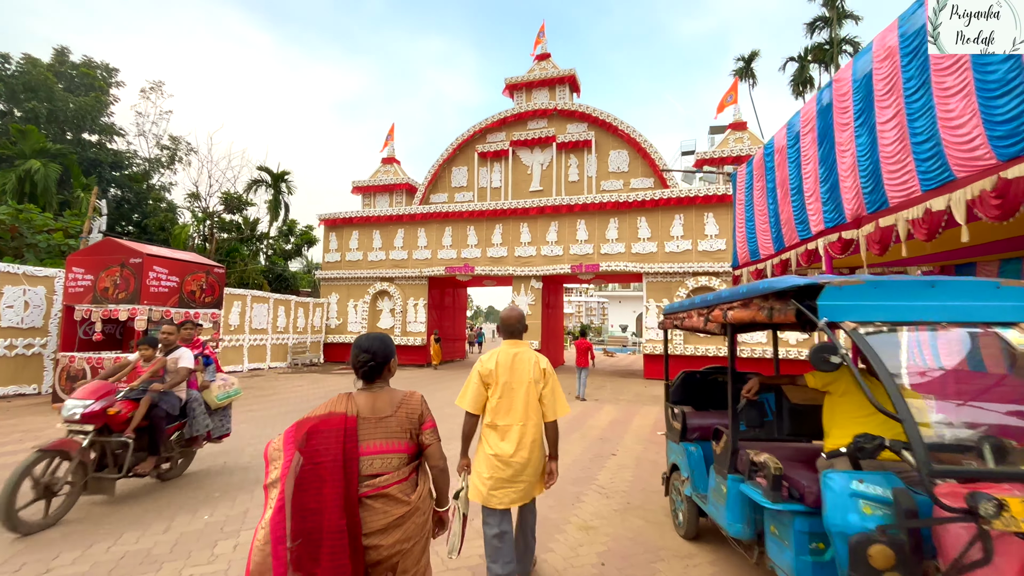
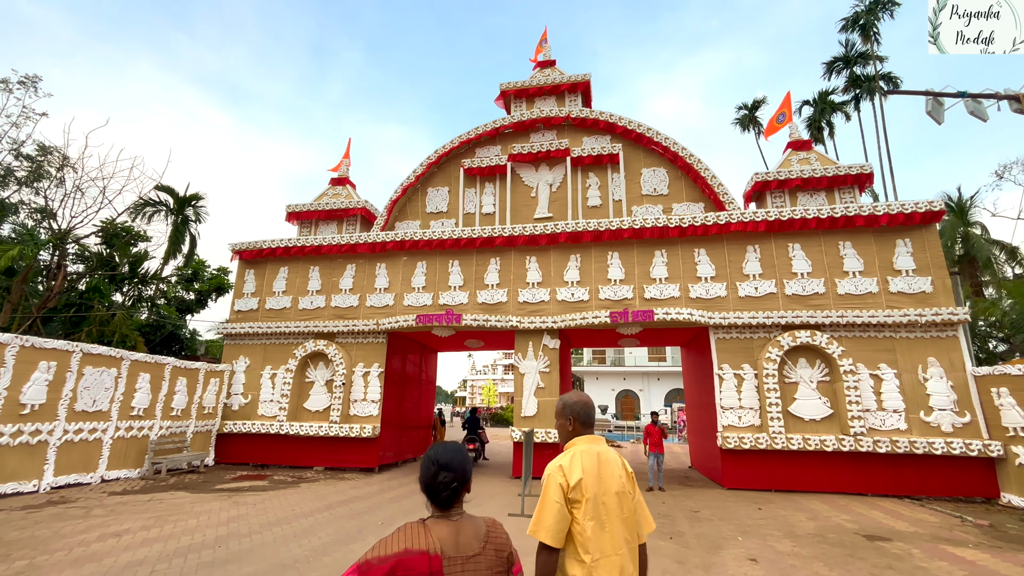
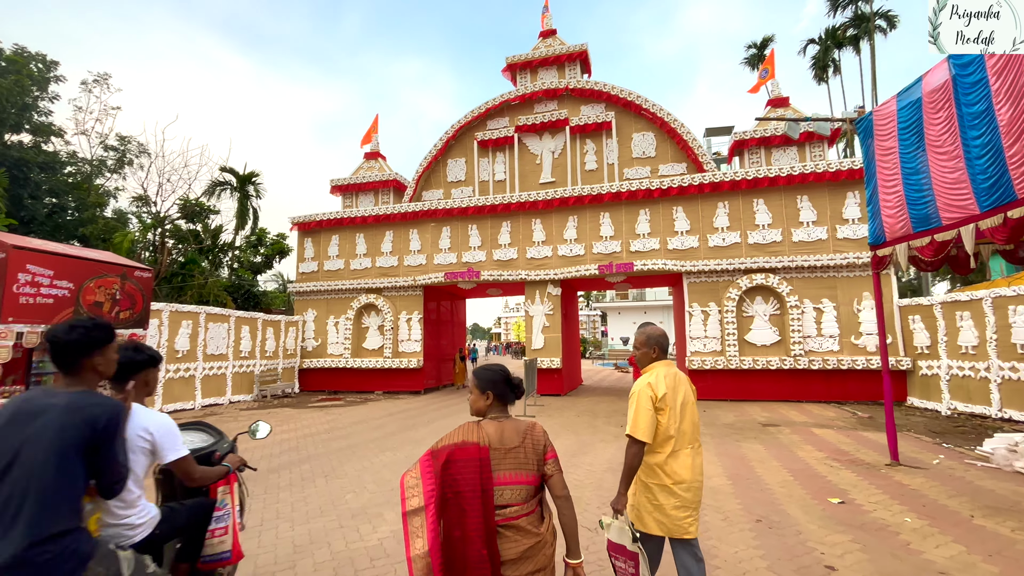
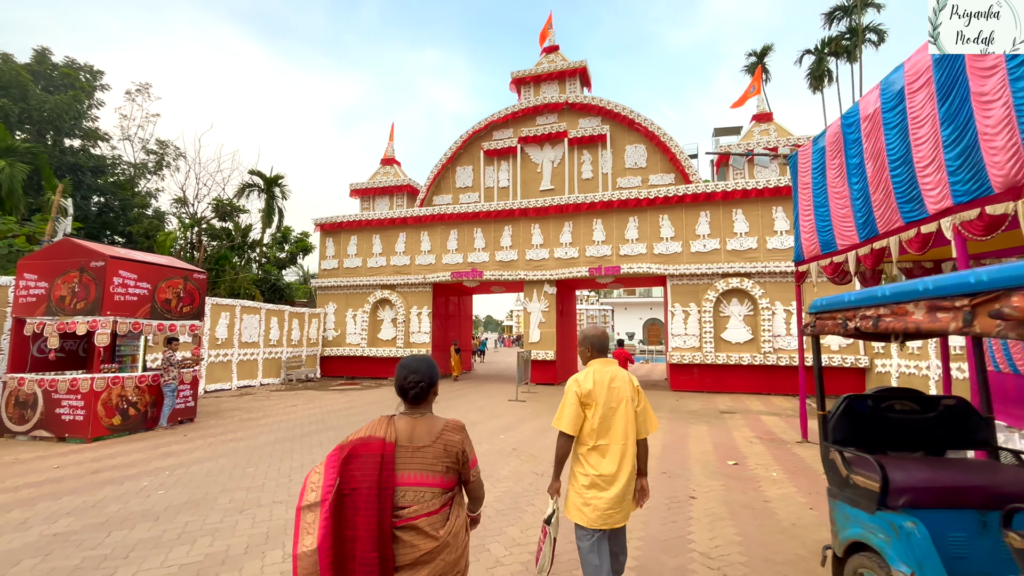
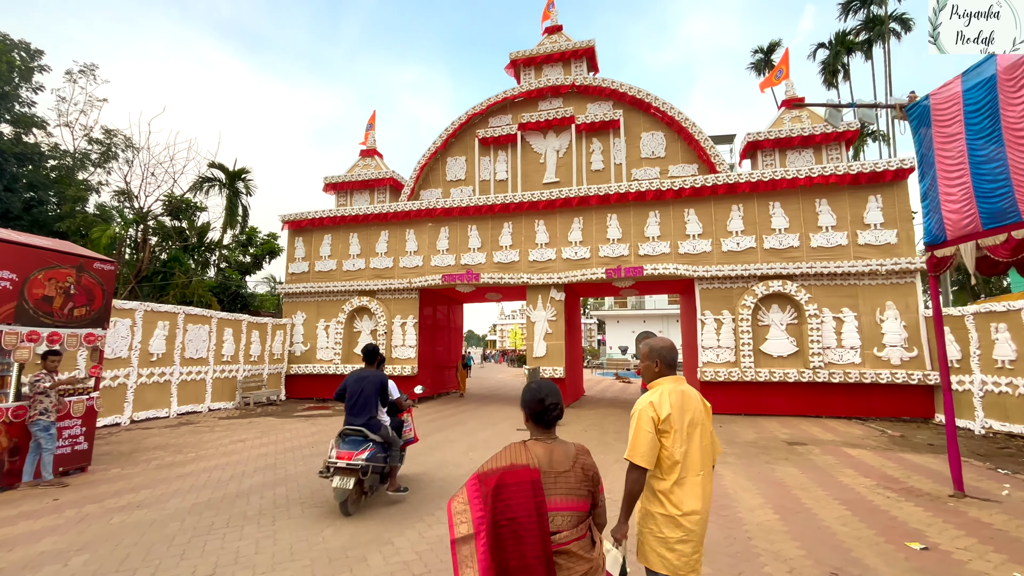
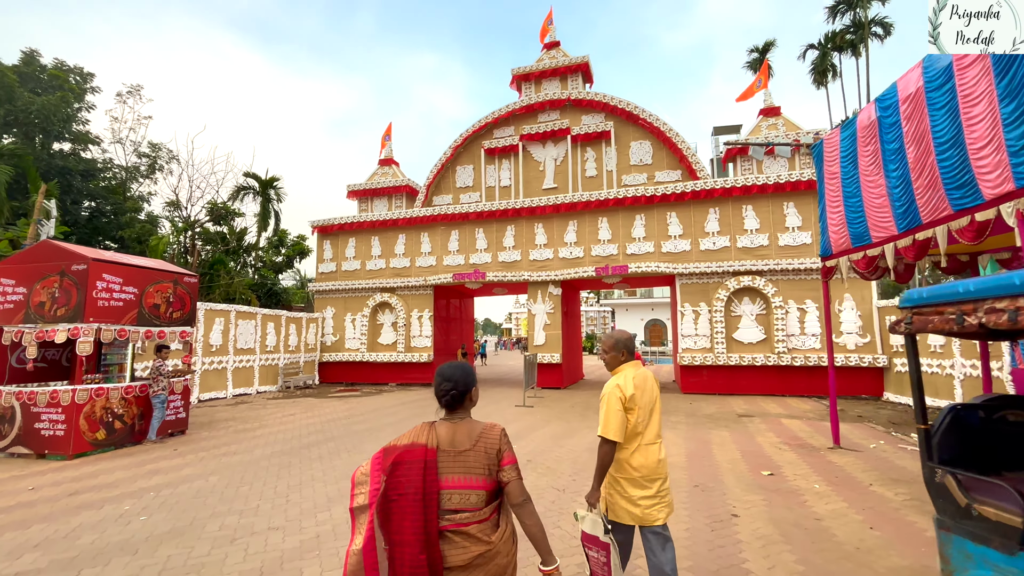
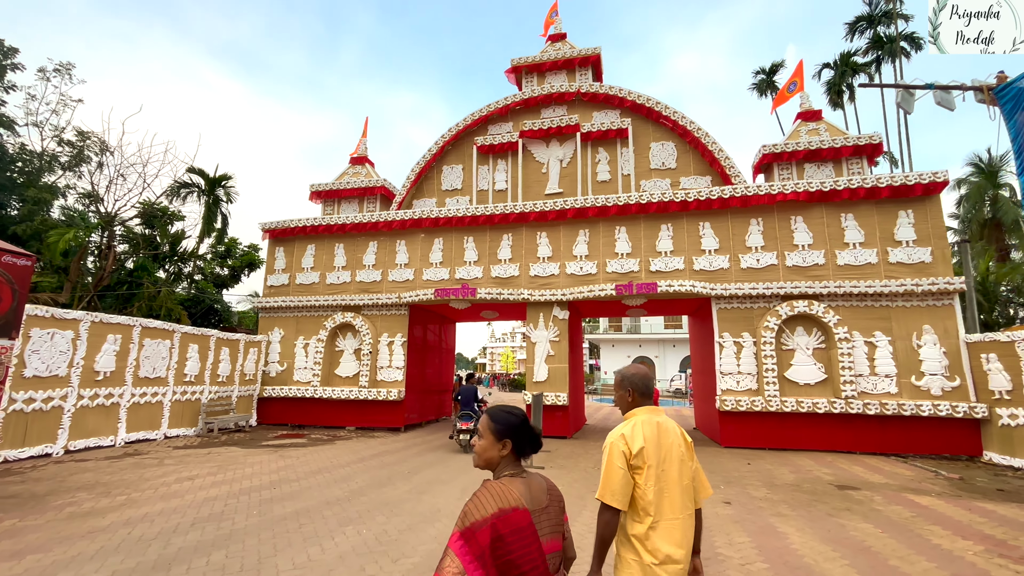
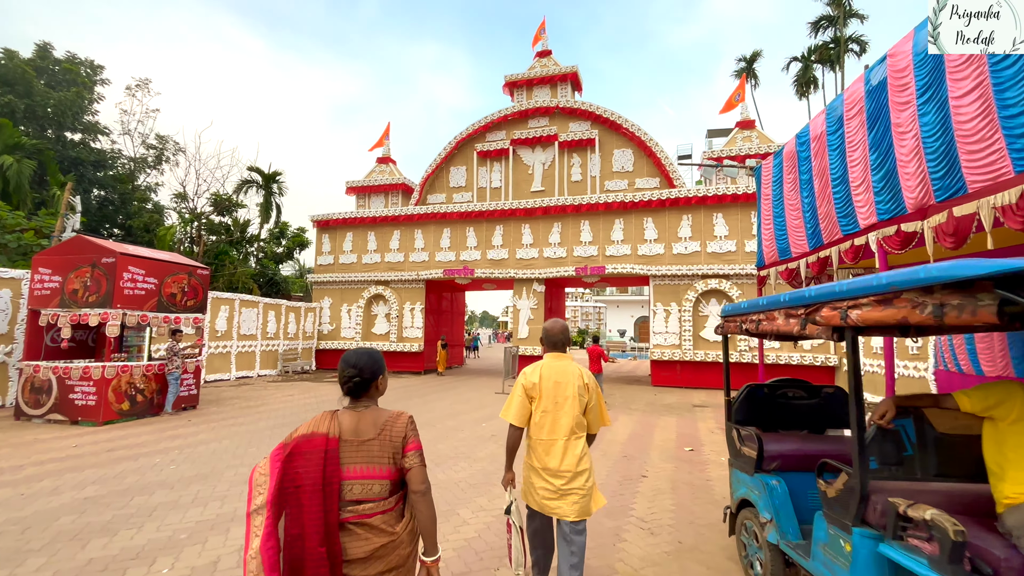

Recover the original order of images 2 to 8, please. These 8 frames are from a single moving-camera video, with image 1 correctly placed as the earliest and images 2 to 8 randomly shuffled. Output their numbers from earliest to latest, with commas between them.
8, 4, 6, 3, 5, 7, 2
